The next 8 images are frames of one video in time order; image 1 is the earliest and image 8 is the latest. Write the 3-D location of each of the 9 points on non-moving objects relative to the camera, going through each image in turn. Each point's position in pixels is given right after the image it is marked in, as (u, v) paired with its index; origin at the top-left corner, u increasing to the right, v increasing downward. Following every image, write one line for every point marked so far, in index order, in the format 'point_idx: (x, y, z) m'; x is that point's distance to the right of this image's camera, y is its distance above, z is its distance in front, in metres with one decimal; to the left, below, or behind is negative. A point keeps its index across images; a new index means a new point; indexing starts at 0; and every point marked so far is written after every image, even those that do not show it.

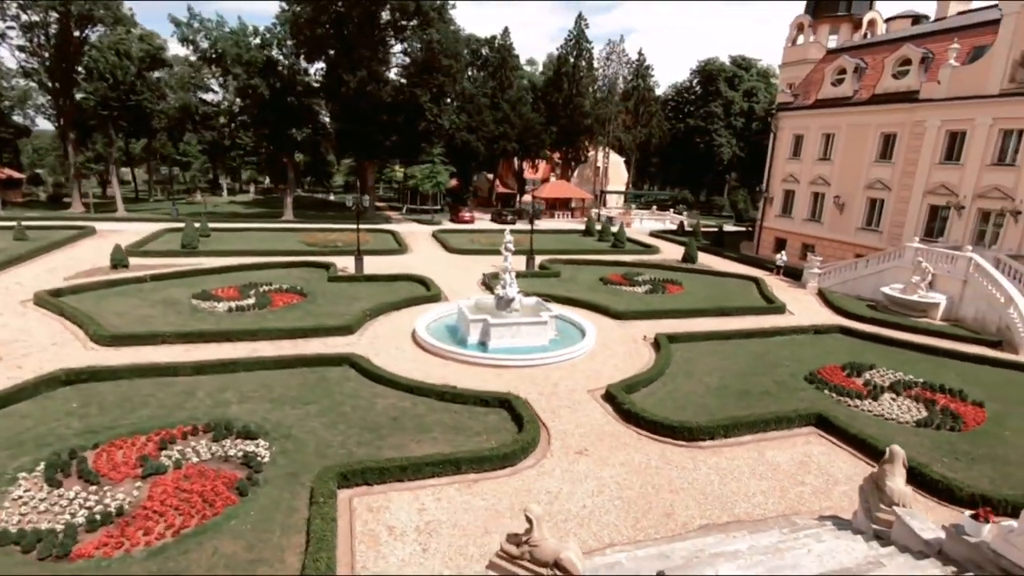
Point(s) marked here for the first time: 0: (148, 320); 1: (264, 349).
0: (-12.6, -1.1, +19.0) m
1: (-7.5, -1.9, +16.8) m
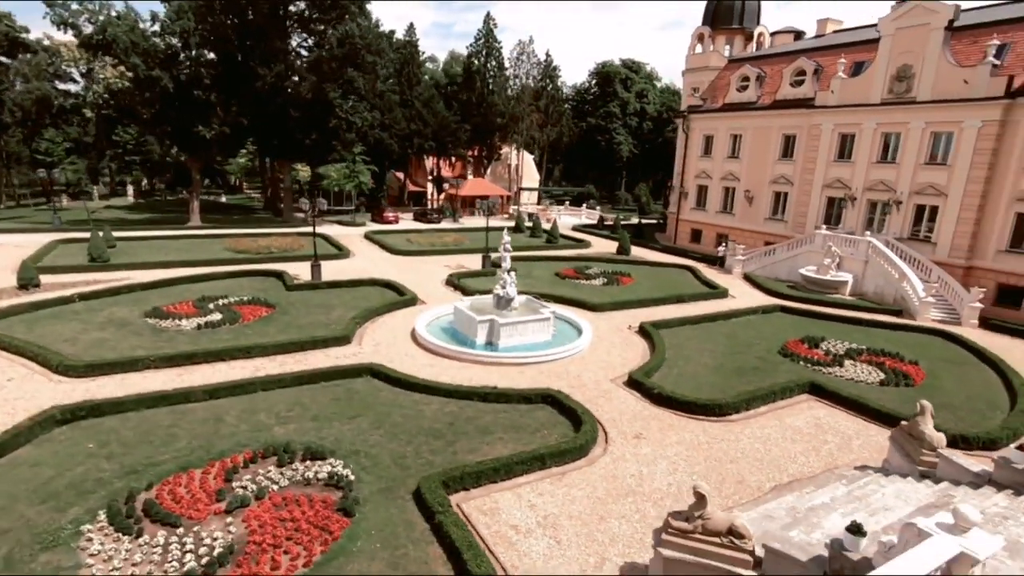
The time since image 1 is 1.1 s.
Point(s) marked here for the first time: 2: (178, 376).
0: (-12.4, -1.7, +16.9) m
1: (-7.0, -2.3, +15.8) m
2: (-8.9, -2.4, +14.7) m
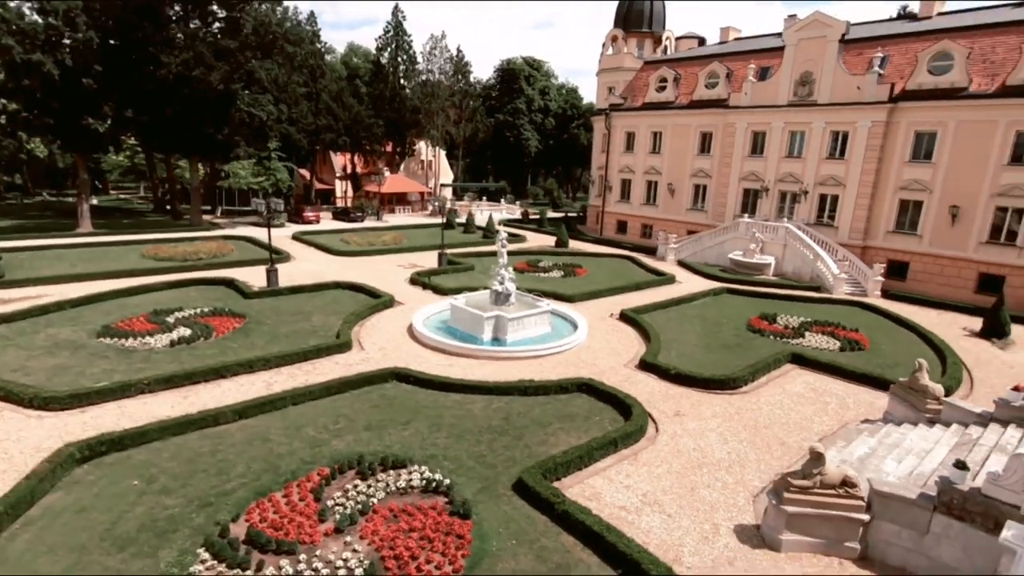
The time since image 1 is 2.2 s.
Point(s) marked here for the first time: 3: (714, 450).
0: (-11.7, -2.2, +14.7) m
1: (-6.2, -2.5, +14.7) m
2: (-7.9, -2.7, +13.3) m
3: (+4.5, -3.6, +12.3) m
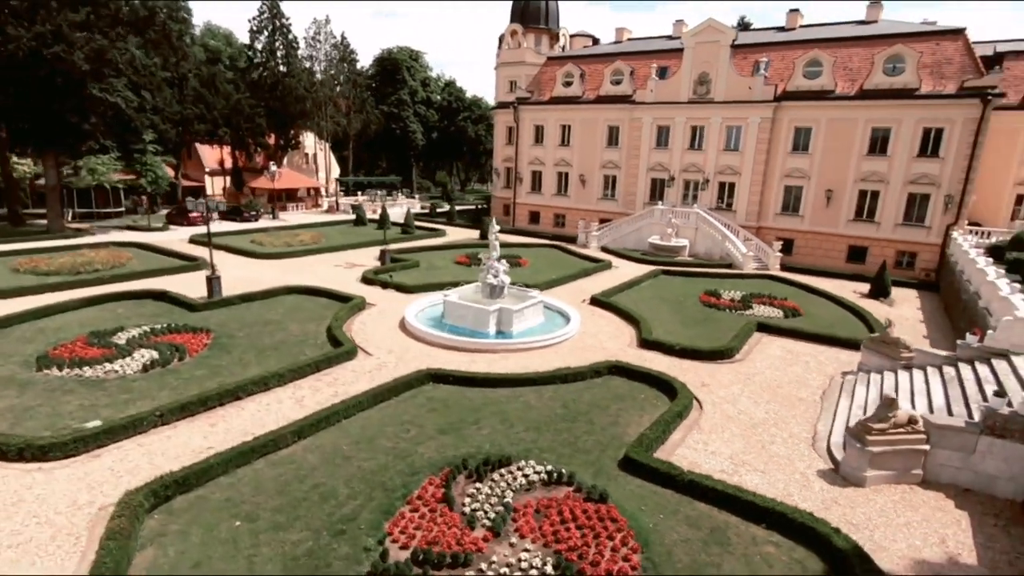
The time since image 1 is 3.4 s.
0: (-10.3, -2.7, +12.1) m
1: (-5.0, -2.6, +13.5) m
2: (-6.2, -3.0, +11.7) m
3: (+6.0, -3.1, +13.8) m
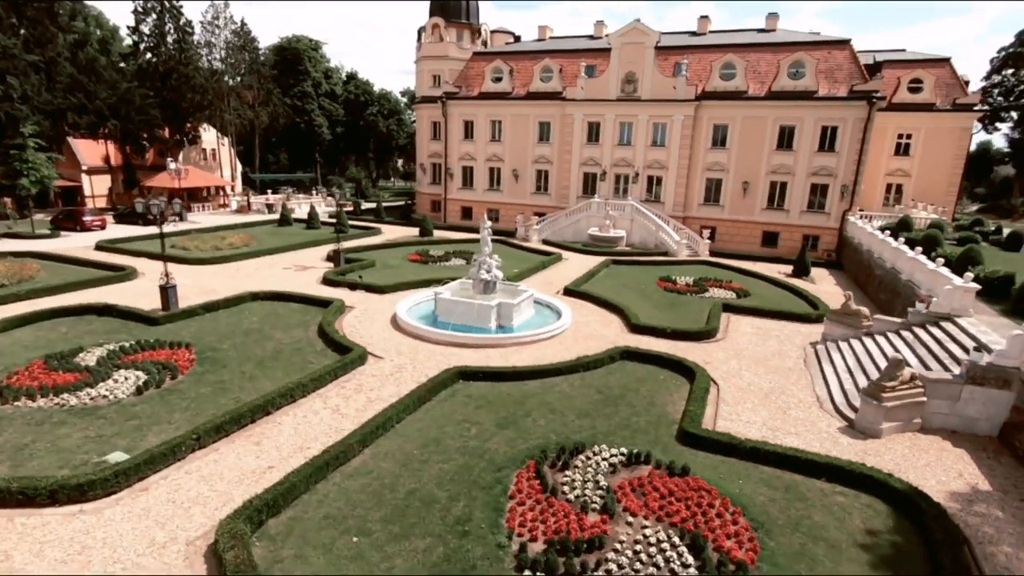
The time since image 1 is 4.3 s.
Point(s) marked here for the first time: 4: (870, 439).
0: (-8.9, -3.0, +10.5) m
1: (-3.9, -2.7, +12.8) m
2: (-4.8, -3.1, +10.8) m
3: (+6.8, -2.6, +15.2) m
4: (+8.0, -3.4, +12.2) m
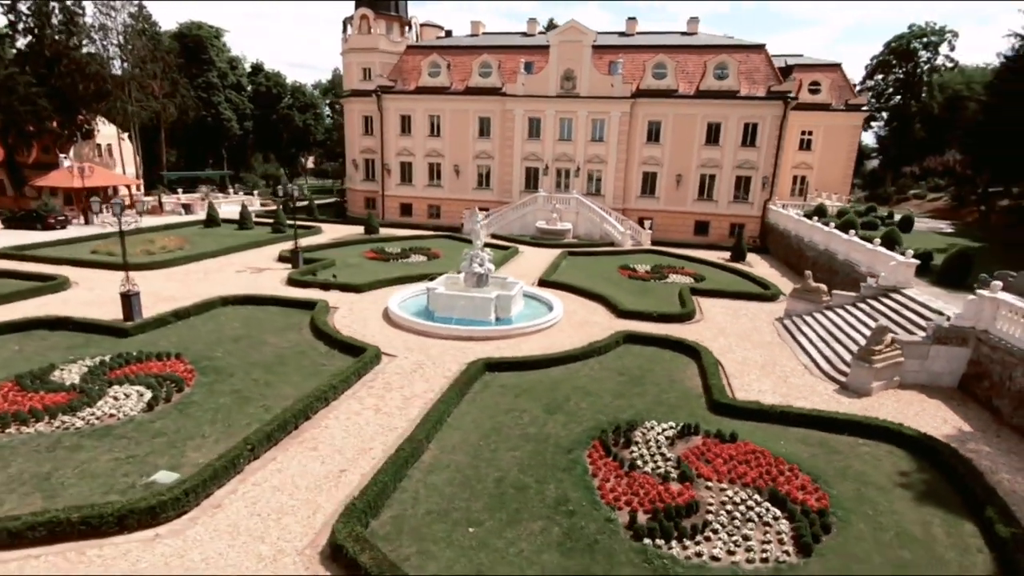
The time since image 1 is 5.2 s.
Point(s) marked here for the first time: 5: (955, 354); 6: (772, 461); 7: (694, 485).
0: (-7.5, -3.2, +9.3) m
1: (-3.0, -2.6, +12.5) m
2: (-3.5, -3.1, +10.4) m
3: (+7.2, -2.1, +16.6) m
4: (+8.9, -2.8, +13.9) m
5: (+11.6, -1.8, +14.3) m
6: (+4.9, -3.3, +10.4) m
7: (+3.2, -3.5, +9.7) m
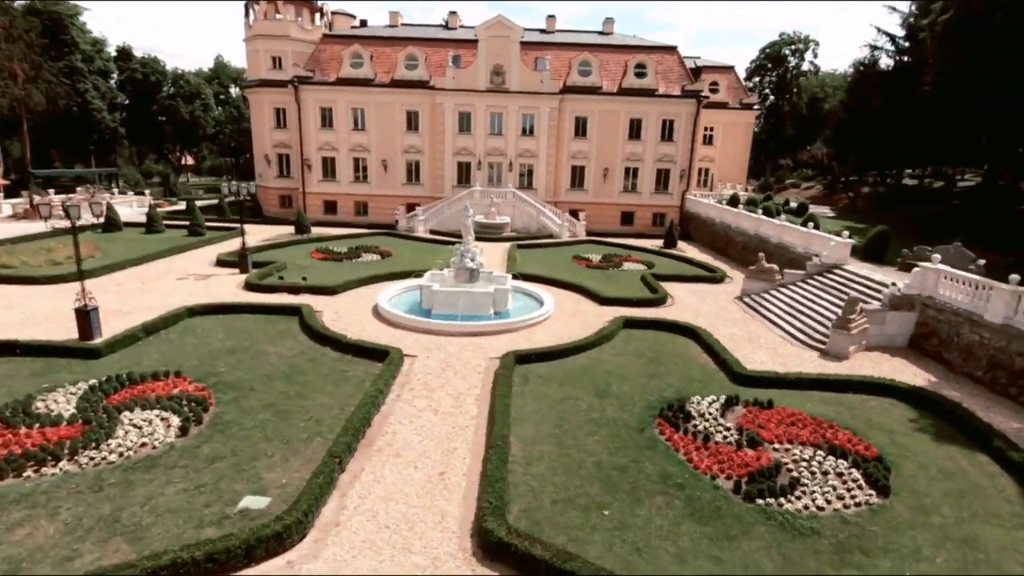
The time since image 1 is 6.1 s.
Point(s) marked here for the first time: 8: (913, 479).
0: (-5.5, -3.4, +8.2) m
1: (-1.7, -2.6, +12.2) m
2: (-1.8, -3.1, +10.0) m
3: (+7.4, -1.5, +18.2) m
4: (+9.6, -2.1, +15.9) m
5: (+12.1, -1.0, +16.9) m
6: (+6.4, -2.9, +11.7) m
7: (+4.9, -3.1, +10.7) m
8: (+7.2, -3.4, +9.8) m
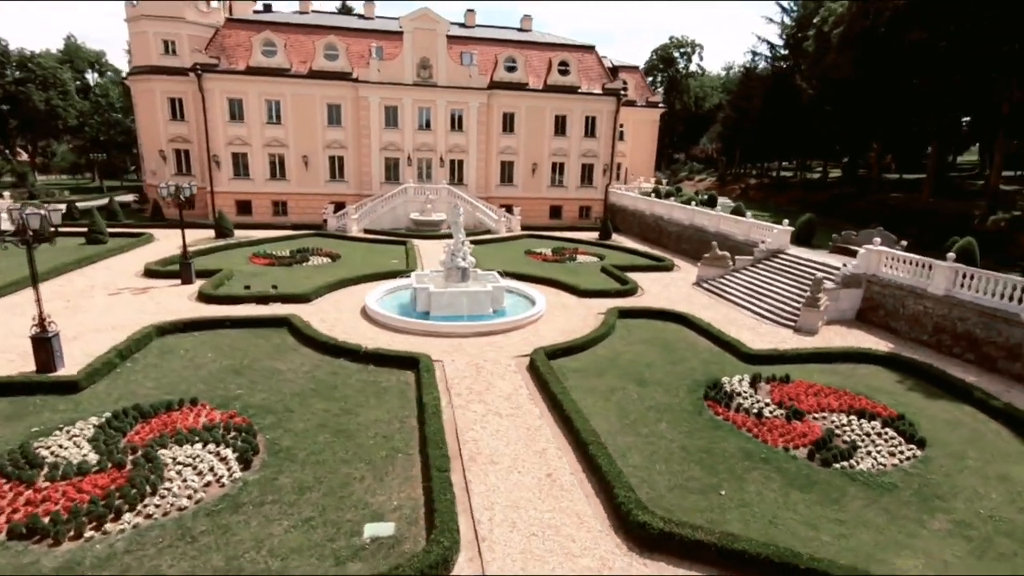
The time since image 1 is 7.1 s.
0: (-3.3, -3.6, +7.3) m
1: (-0.5, -2.6, +12.0) m
2: (-0.1, -3.1, +9.8) m
3: (+7.2, -1.0, +19.7) m
4: (+9.8, -1.5, +17.9) m
5: (+12.0, -0.3, +19.3) m
6: (+7.6, -2.5, +13.2) m
7: (+6.3, -2.8, +11.9) m
8: (+8.8, -3.0, +11.5) m
